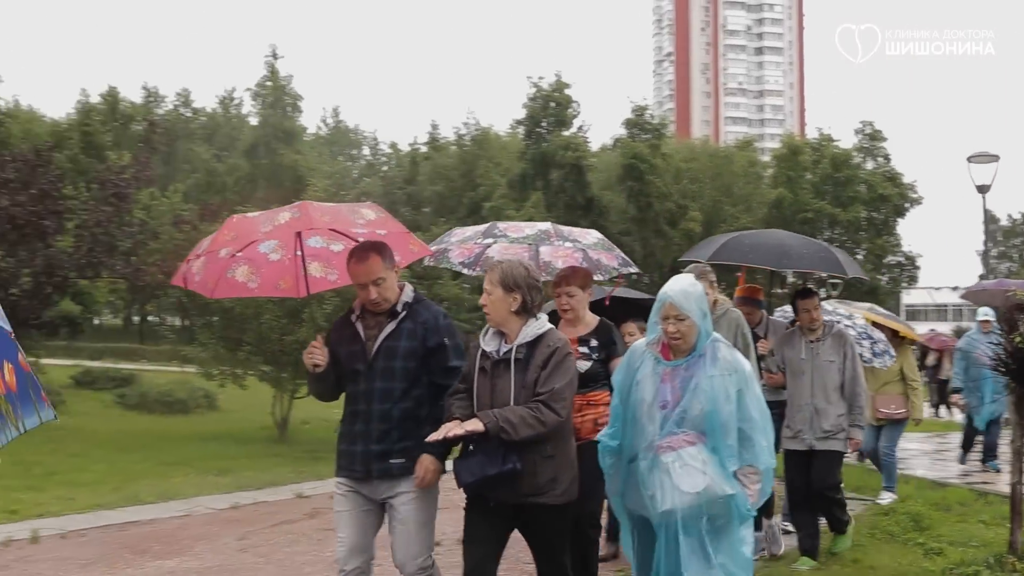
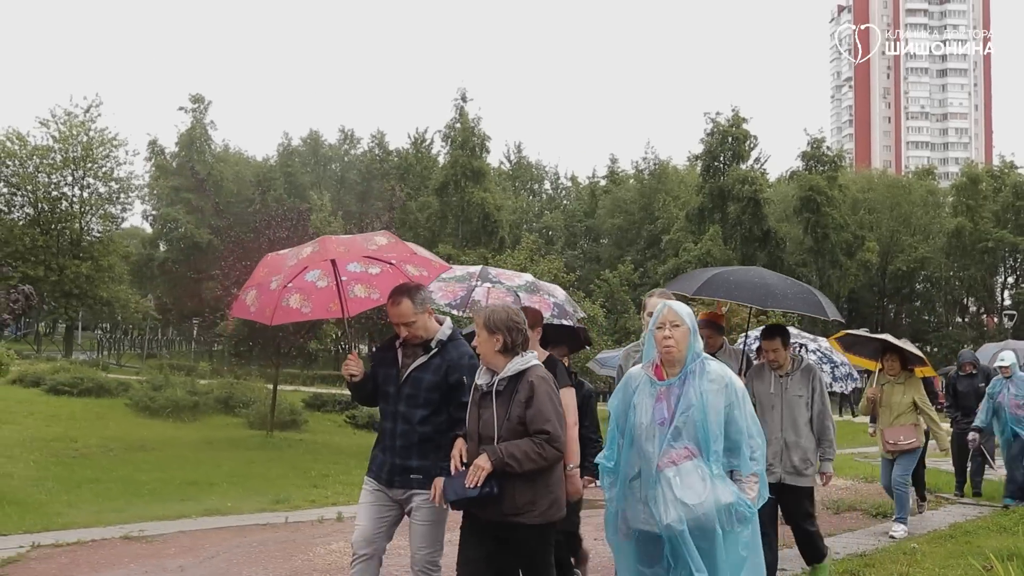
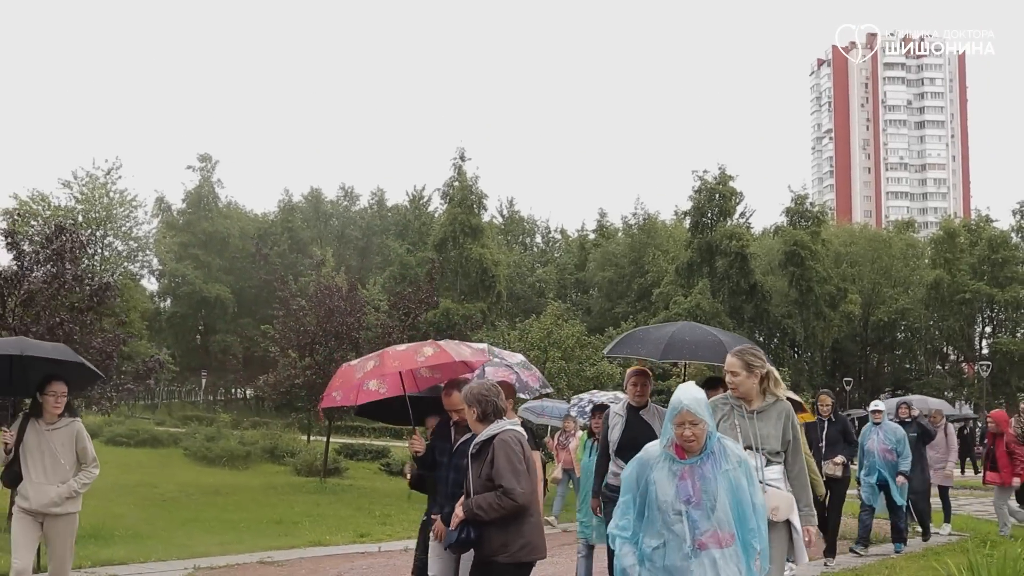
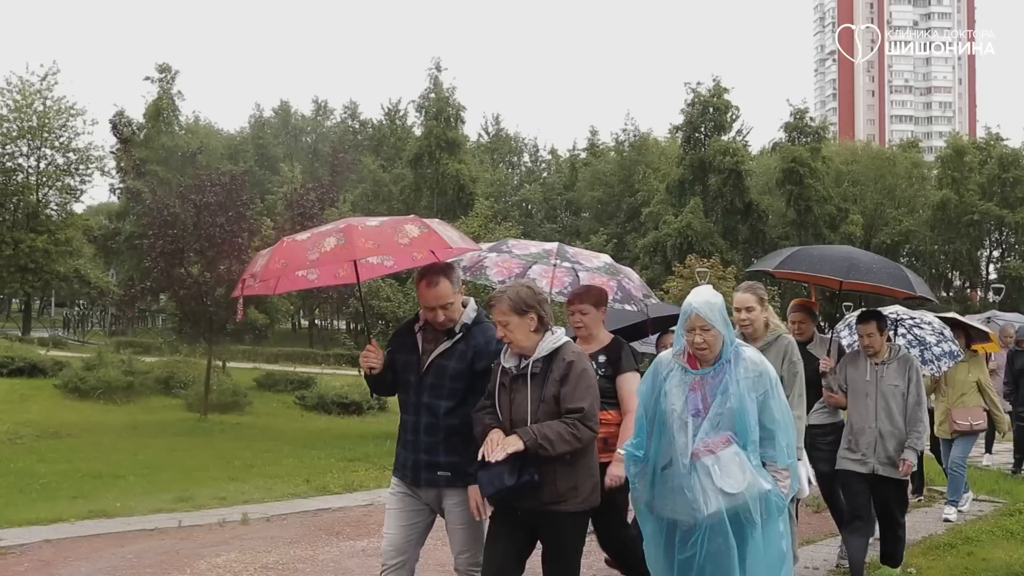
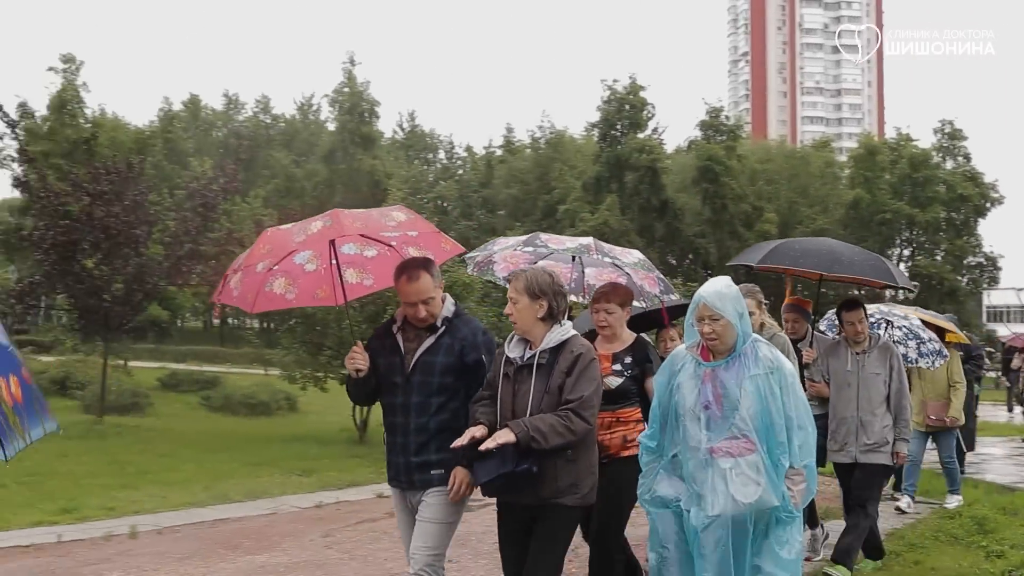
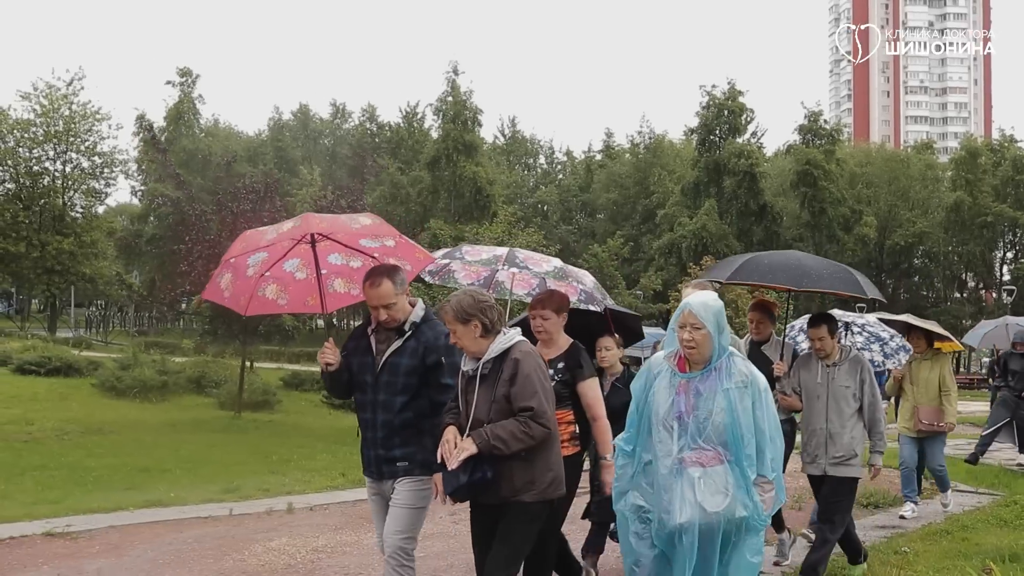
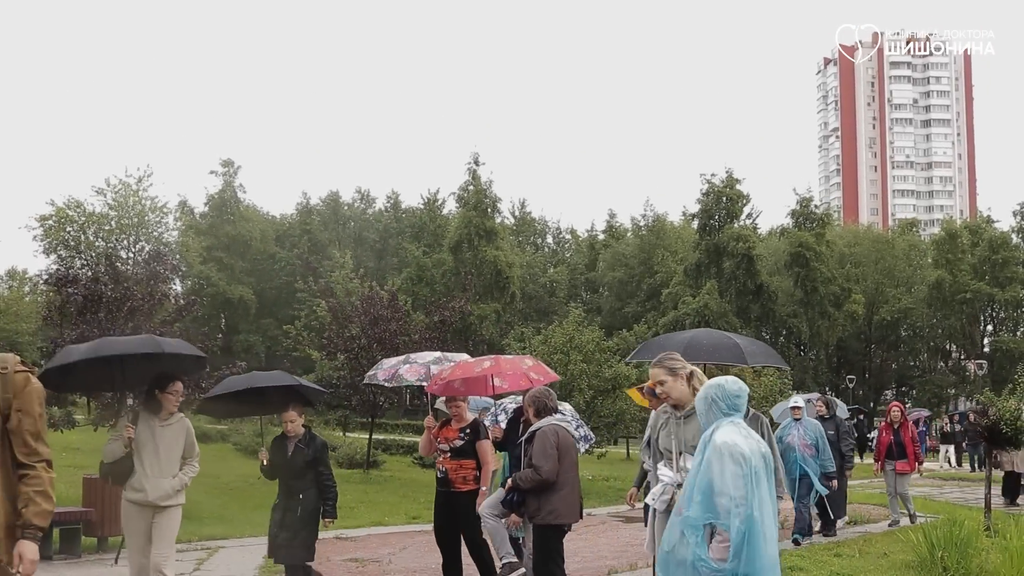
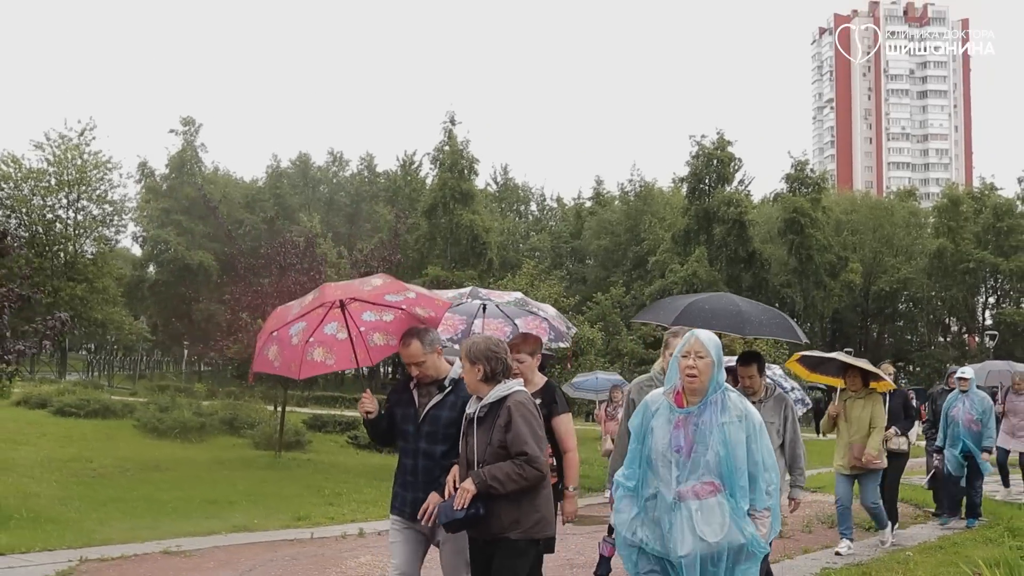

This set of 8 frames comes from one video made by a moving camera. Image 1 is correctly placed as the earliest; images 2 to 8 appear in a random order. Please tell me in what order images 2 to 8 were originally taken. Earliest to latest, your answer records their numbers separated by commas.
5, 4, 6, 2, 8, 3, 7
